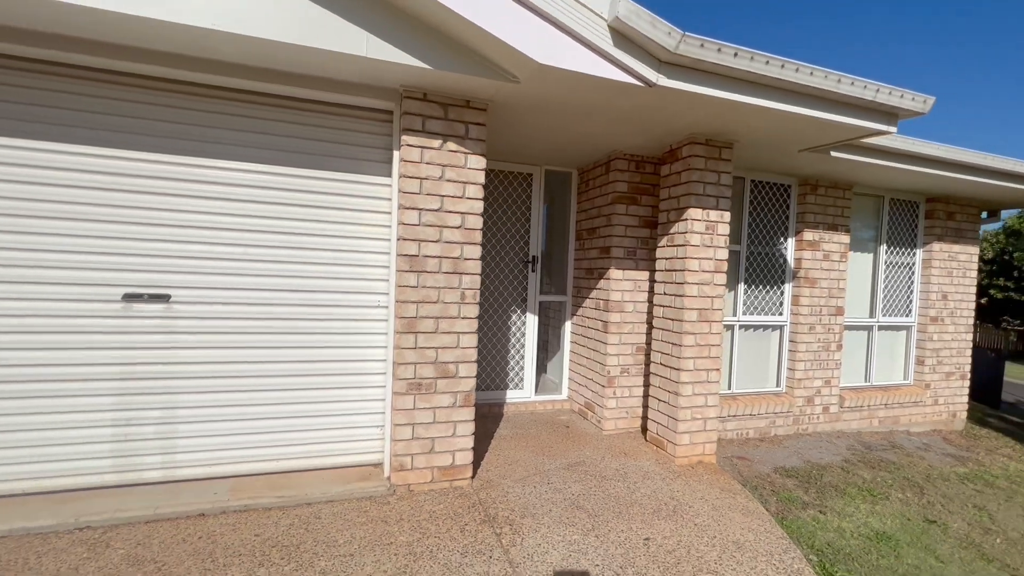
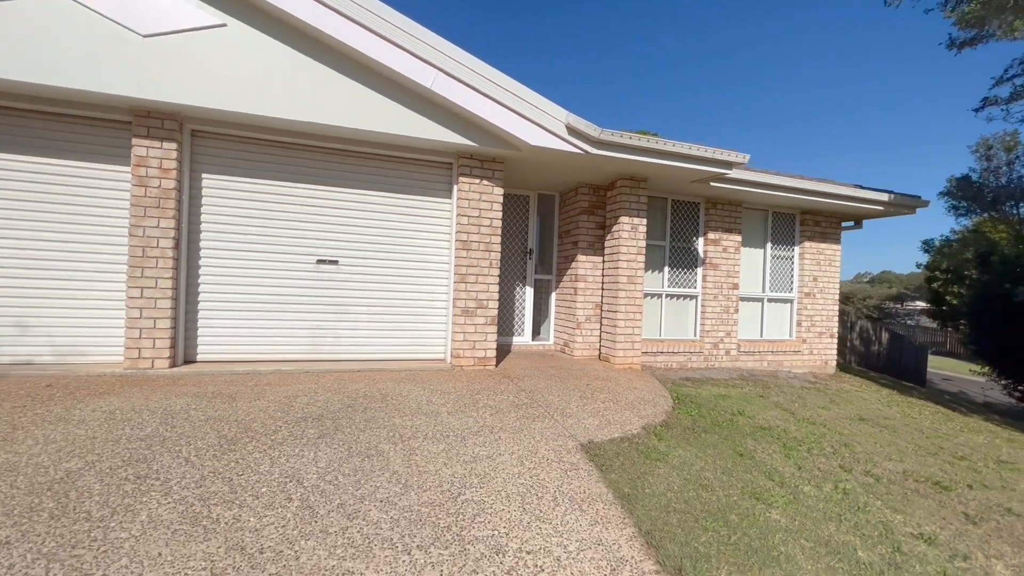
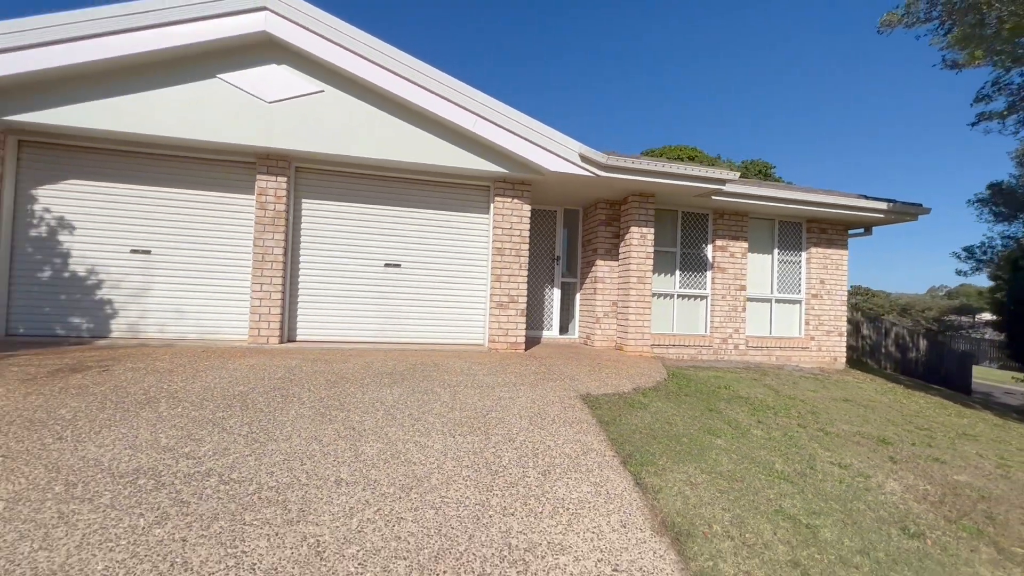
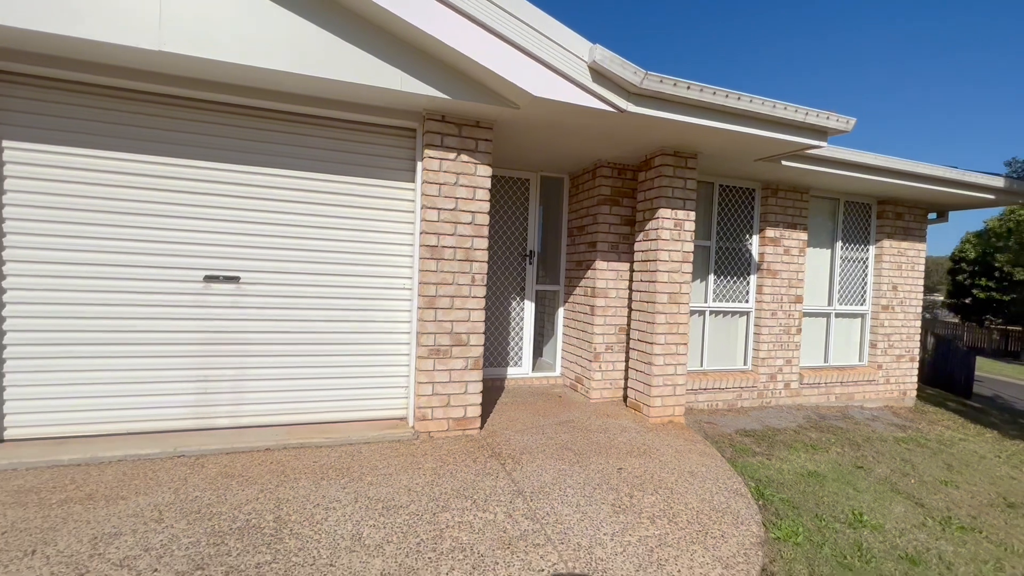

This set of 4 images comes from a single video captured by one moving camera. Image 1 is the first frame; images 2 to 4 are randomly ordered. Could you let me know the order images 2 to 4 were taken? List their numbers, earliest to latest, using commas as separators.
4, 2, 3
